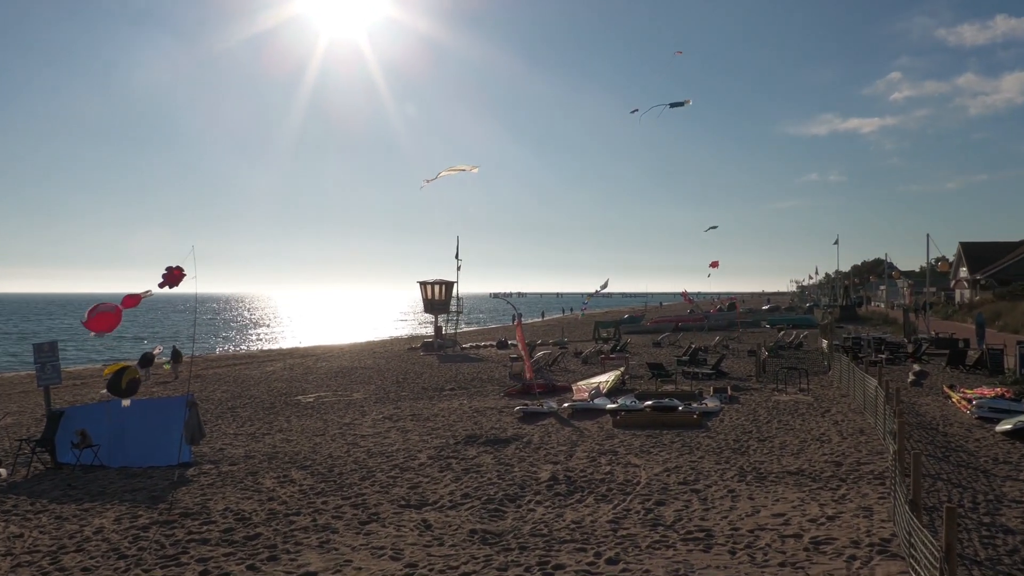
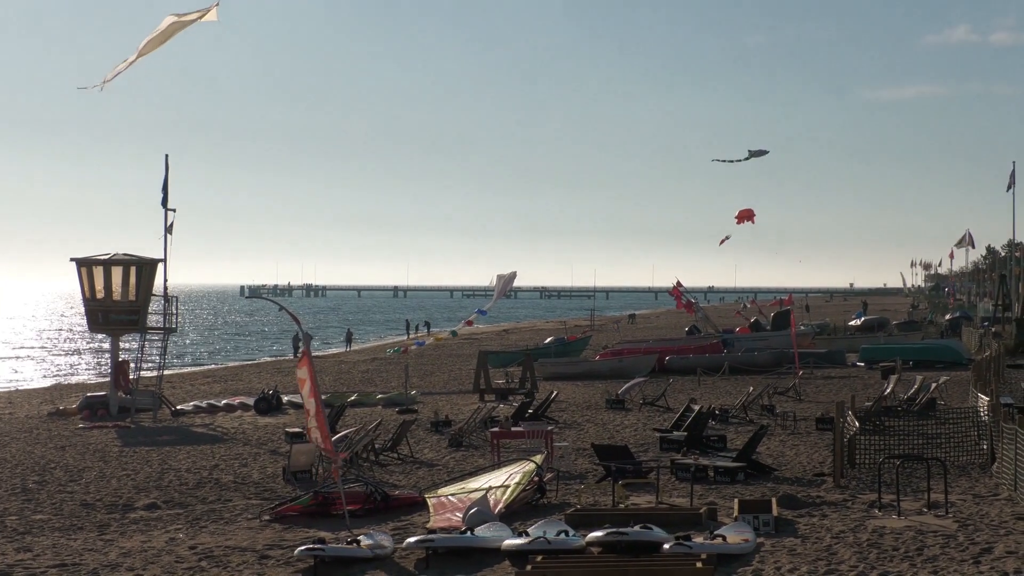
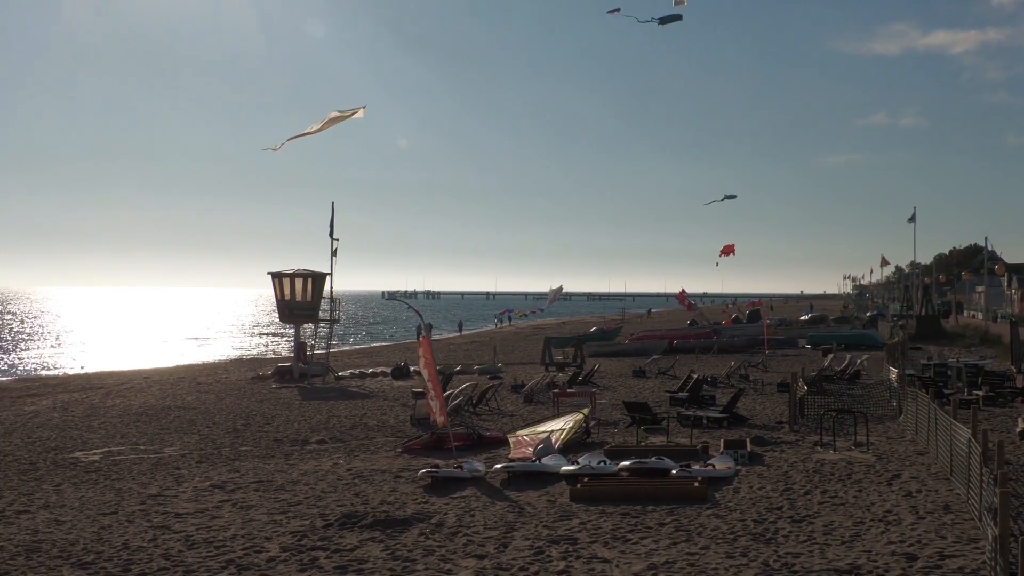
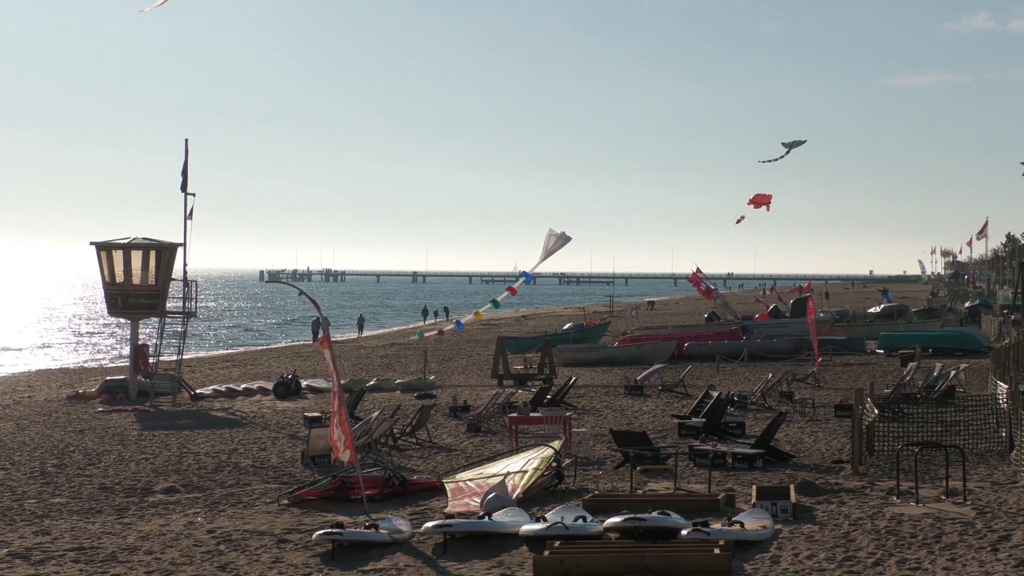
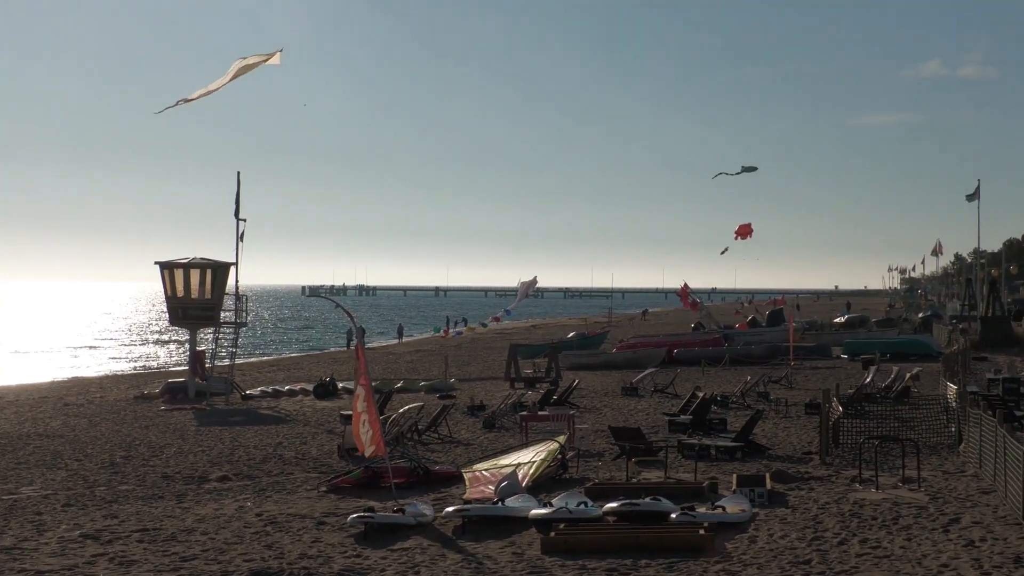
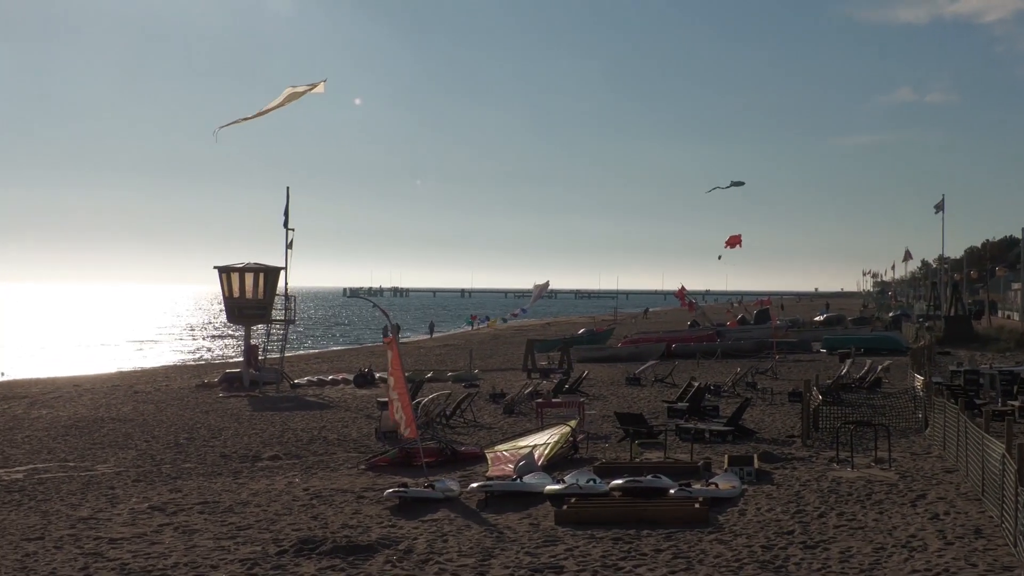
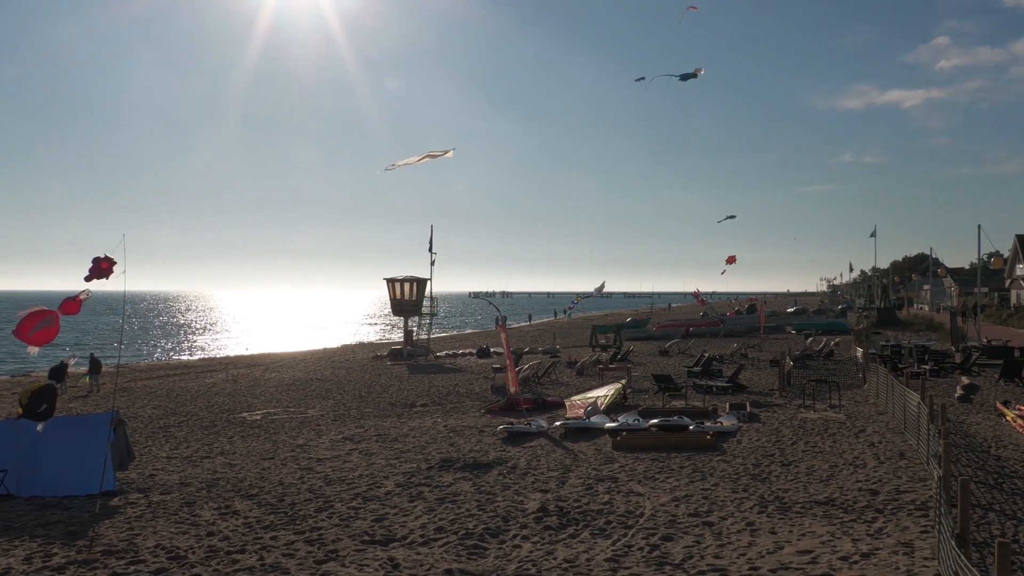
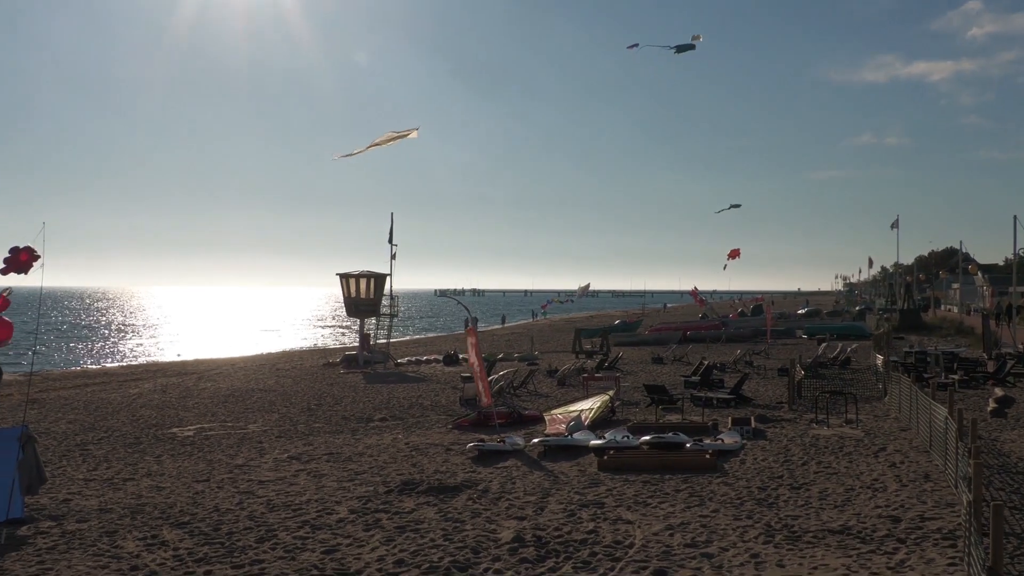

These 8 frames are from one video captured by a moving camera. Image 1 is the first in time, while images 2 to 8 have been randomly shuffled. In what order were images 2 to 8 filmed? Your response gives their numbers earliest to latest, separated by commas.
7, 8, 3, 6, 5, 2, 4
